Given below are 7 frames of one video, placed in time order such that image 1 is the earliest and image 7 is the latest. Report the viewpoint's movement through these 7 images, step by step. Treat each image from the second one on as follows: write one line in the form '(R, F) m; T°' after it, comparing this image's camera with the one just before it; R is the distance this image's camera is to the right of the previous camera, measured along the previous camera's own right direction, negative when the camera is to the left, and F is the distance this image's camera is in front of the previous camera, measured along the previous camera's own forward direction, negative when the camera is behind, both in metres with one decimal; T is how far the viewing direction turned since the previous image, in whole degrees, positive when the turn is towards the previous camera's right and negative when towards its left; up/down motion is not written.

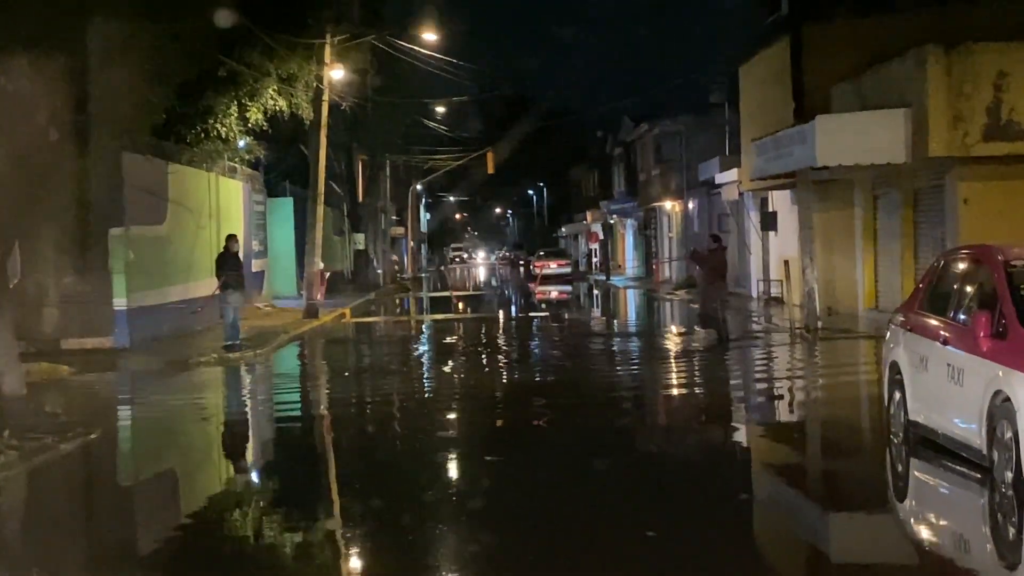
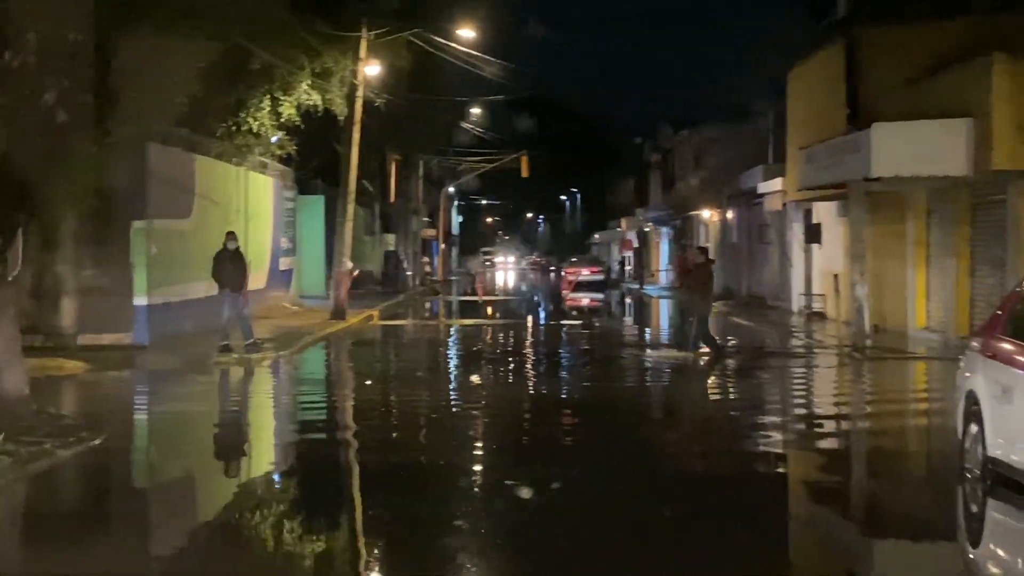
(-0.1, +0.8) m; -1°
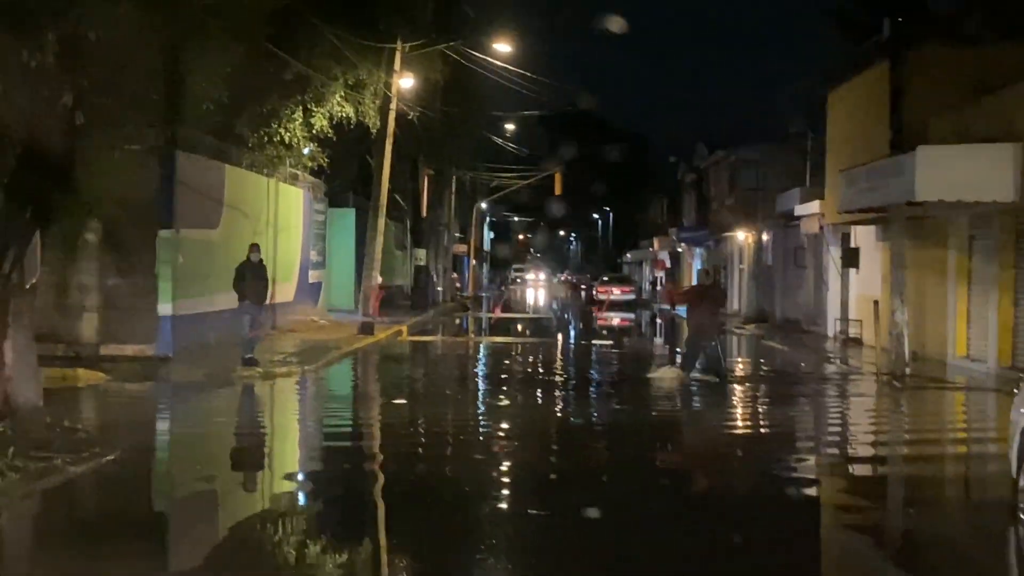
(0.0, +0.4) m; -2°
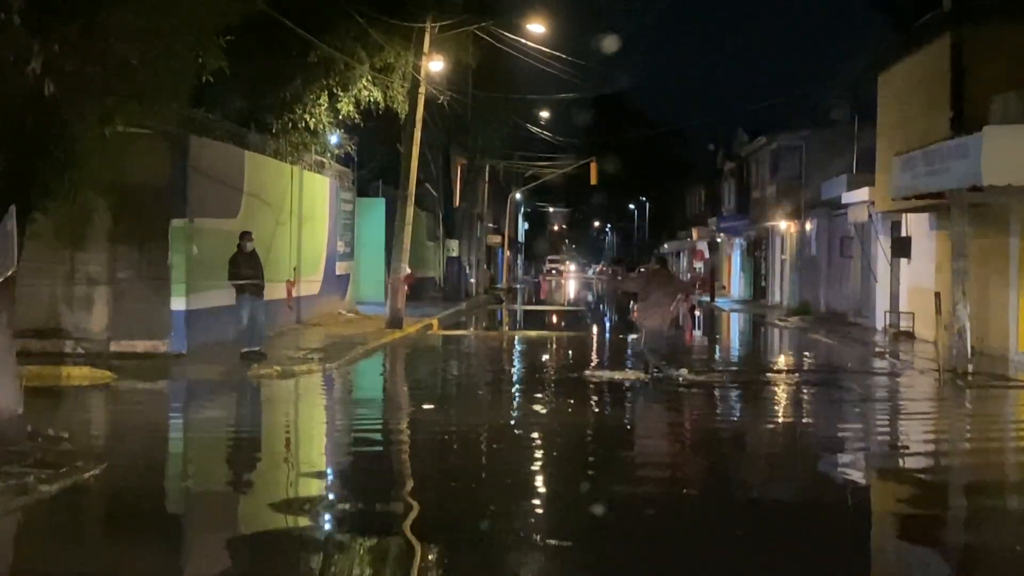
(0.0, +1.1) m; -2°
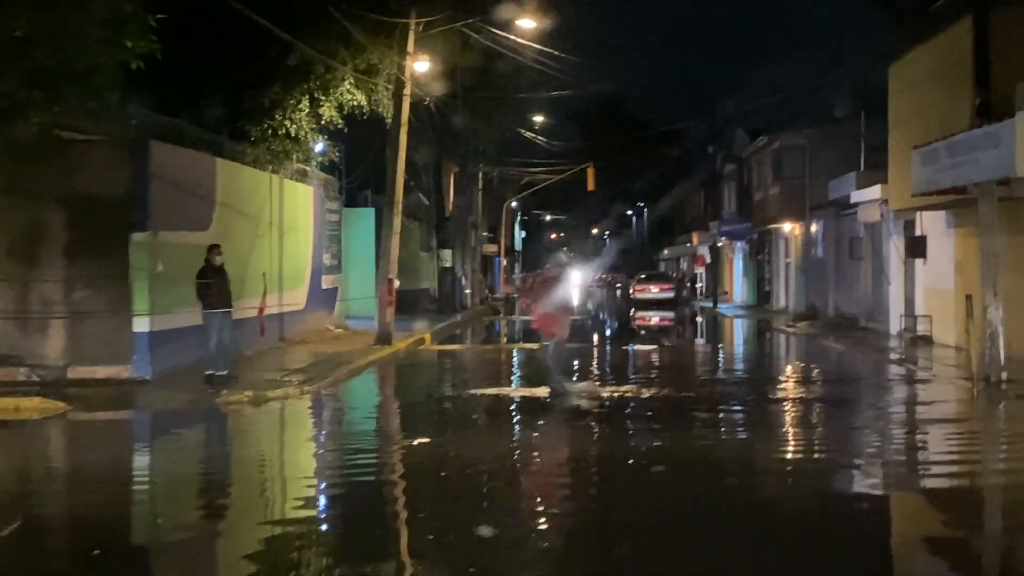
(+0.1, +1.4) m; 0°
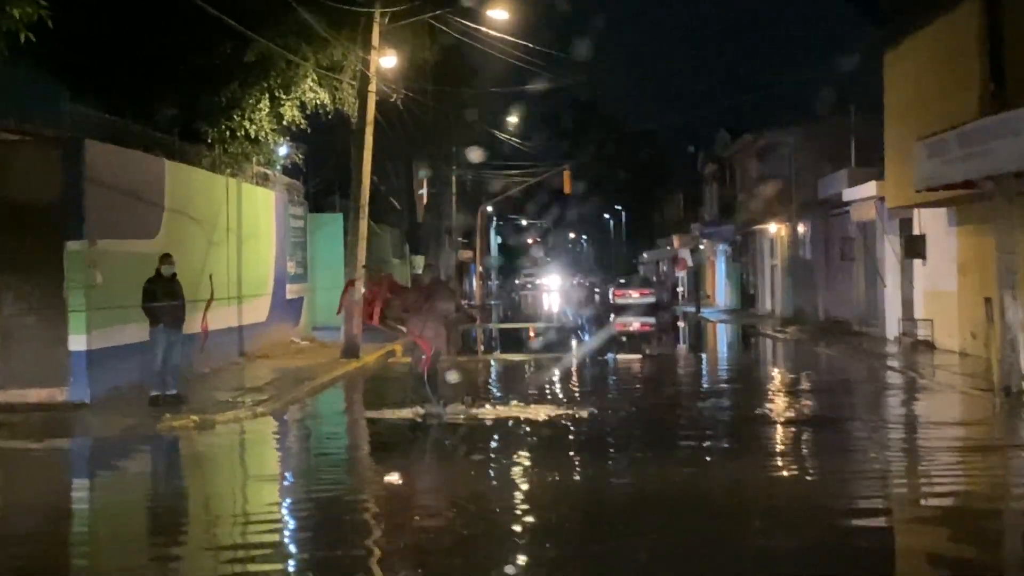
(0.0, +1.4) m; +1°
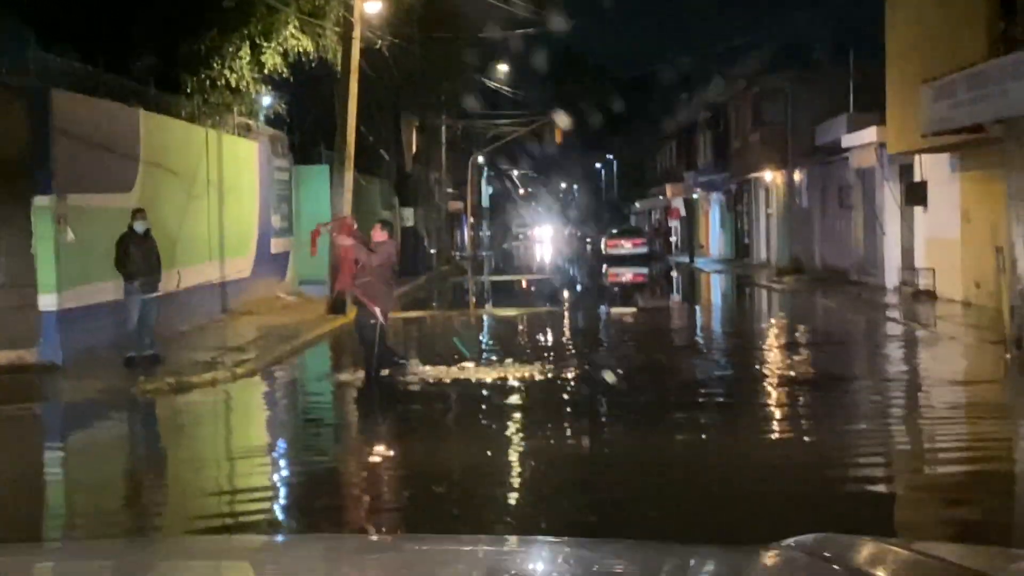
(0.0, +0.6) m; 0°
